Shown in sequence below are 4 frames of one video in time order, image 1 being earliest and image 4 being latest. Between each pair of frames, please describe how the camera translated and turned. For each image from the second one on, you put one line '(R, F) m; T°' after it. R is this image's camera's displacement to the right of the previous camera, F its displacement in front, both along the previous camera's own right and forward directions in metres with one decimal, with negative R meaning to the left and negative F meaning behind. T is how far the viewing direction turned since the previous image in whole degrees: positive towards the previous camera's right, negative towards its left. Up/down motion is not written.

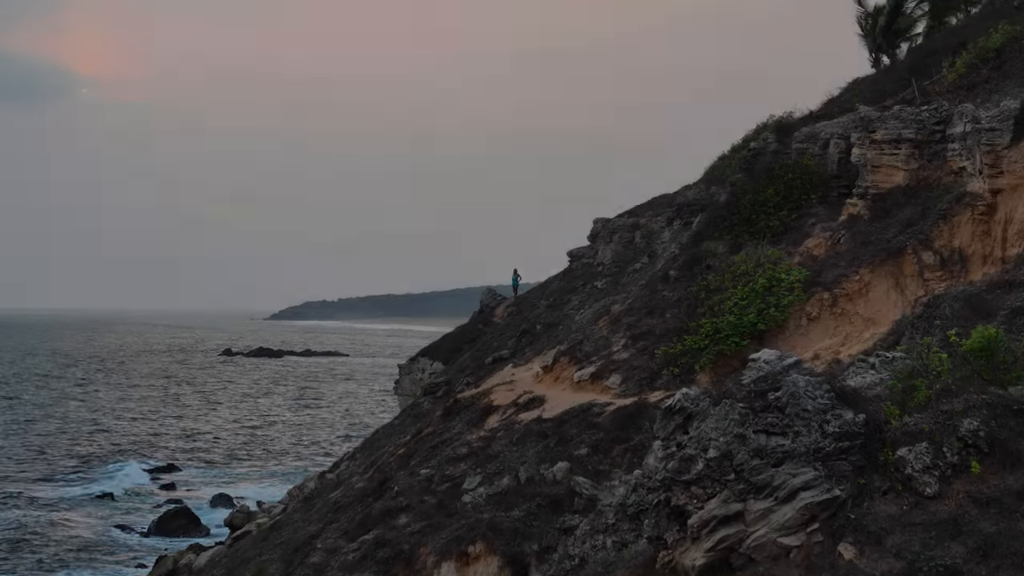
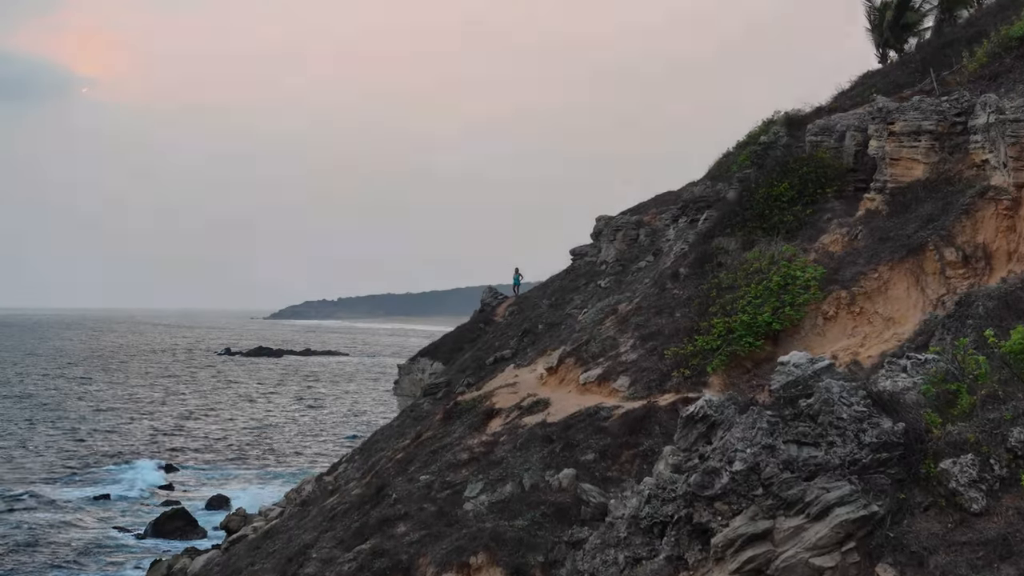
(0.0, +0.4) m; 0°
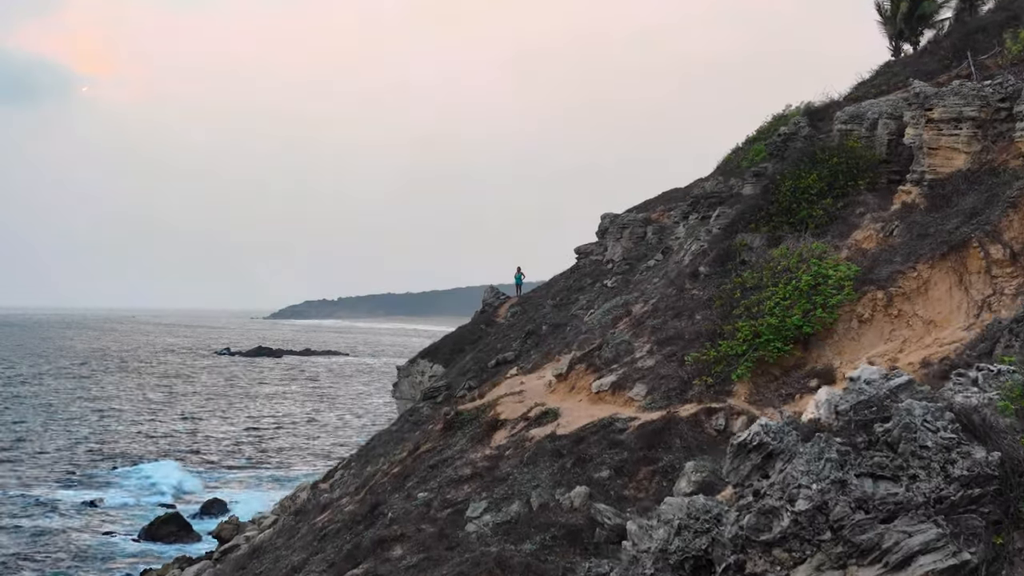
(-0.1, +0.7) m; 0°
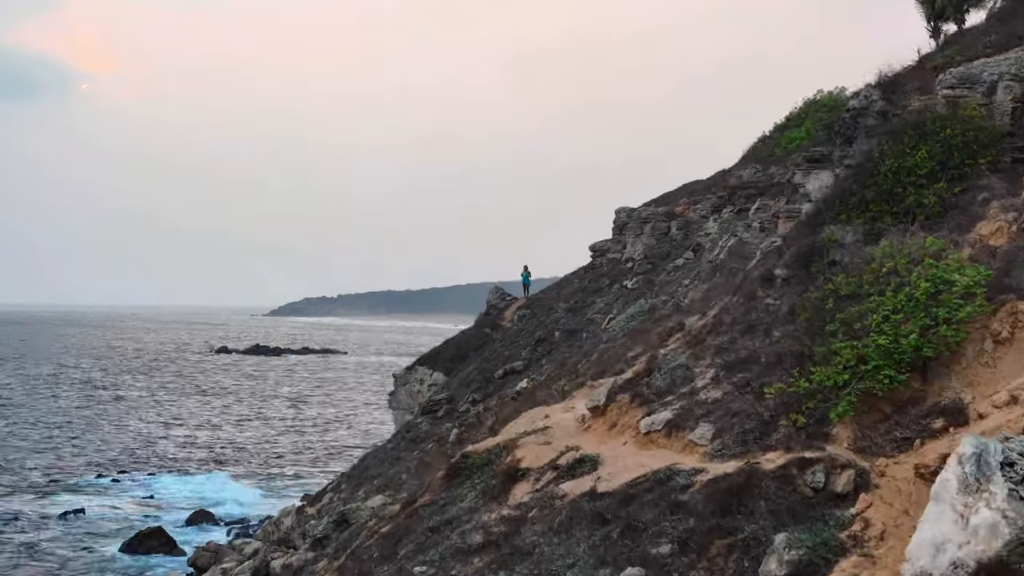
(-0.2, +1.8) m; 0°
